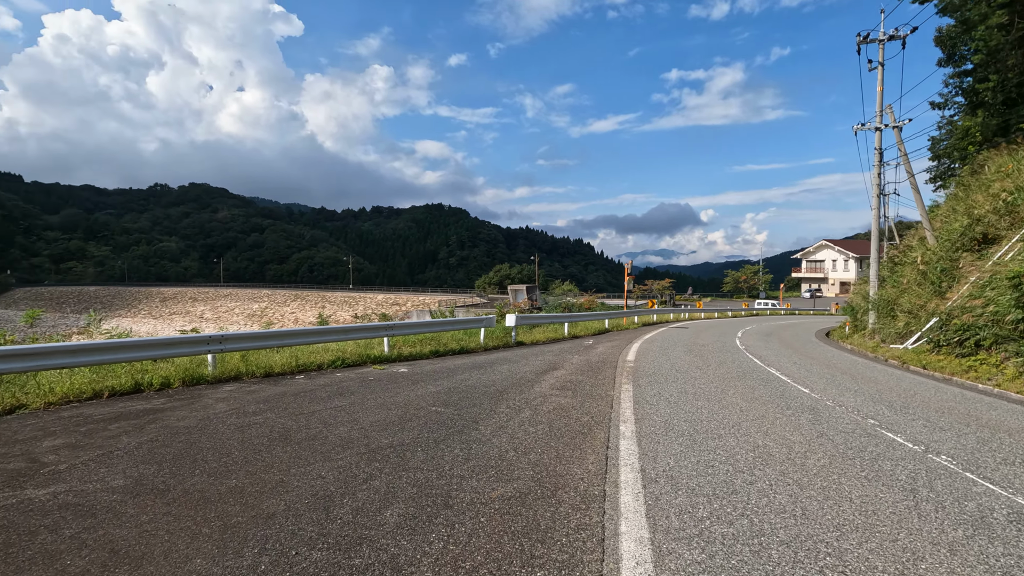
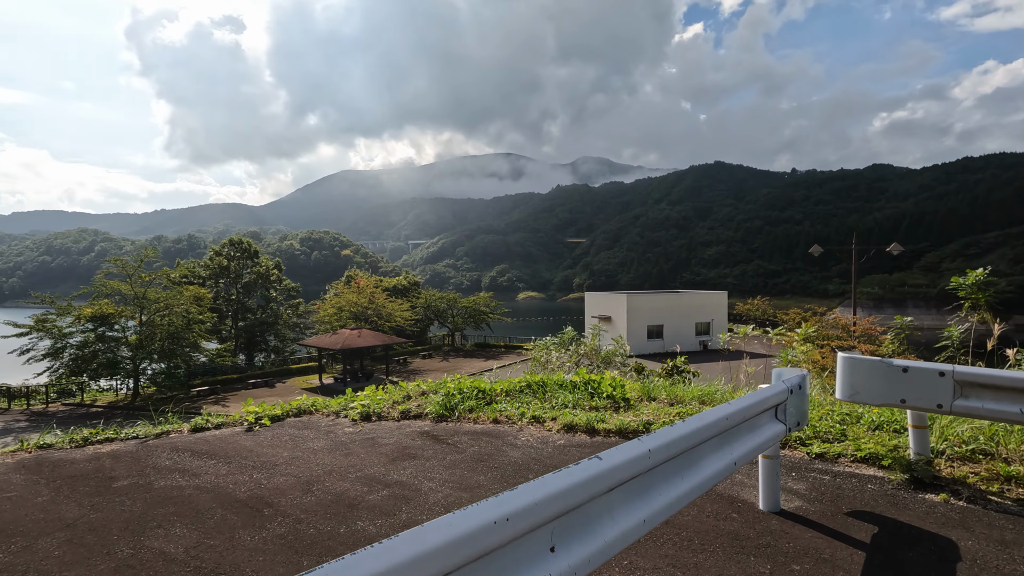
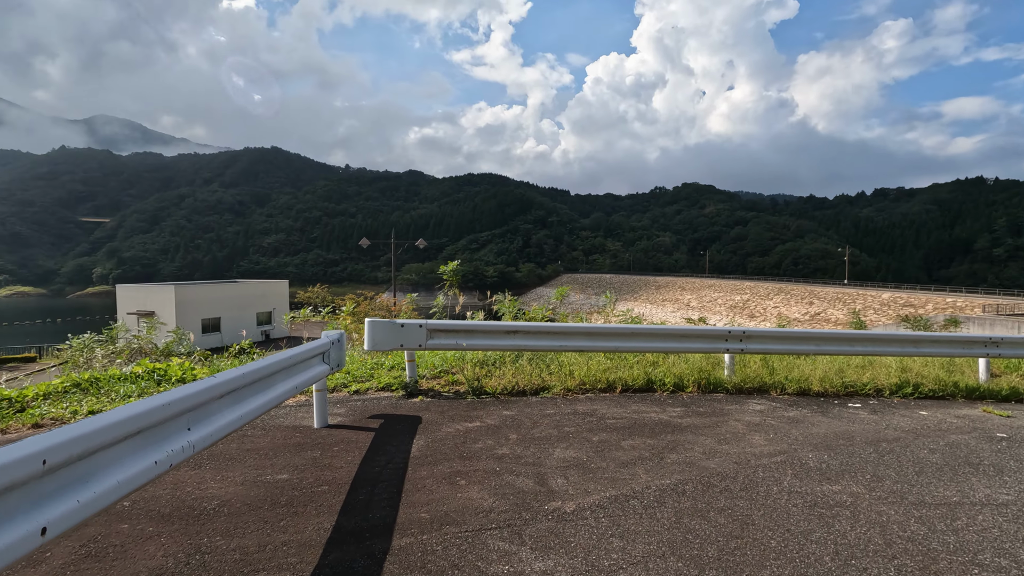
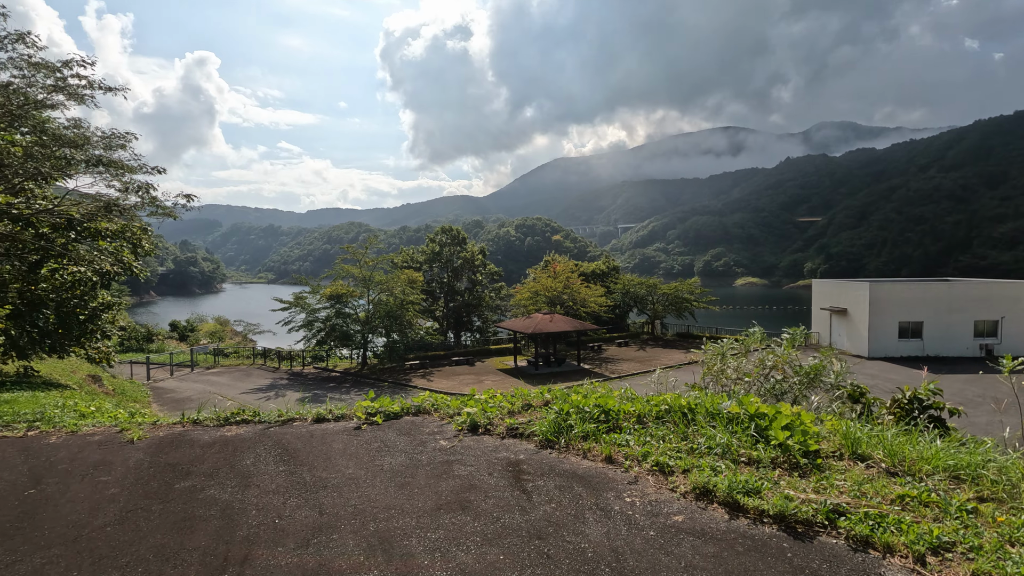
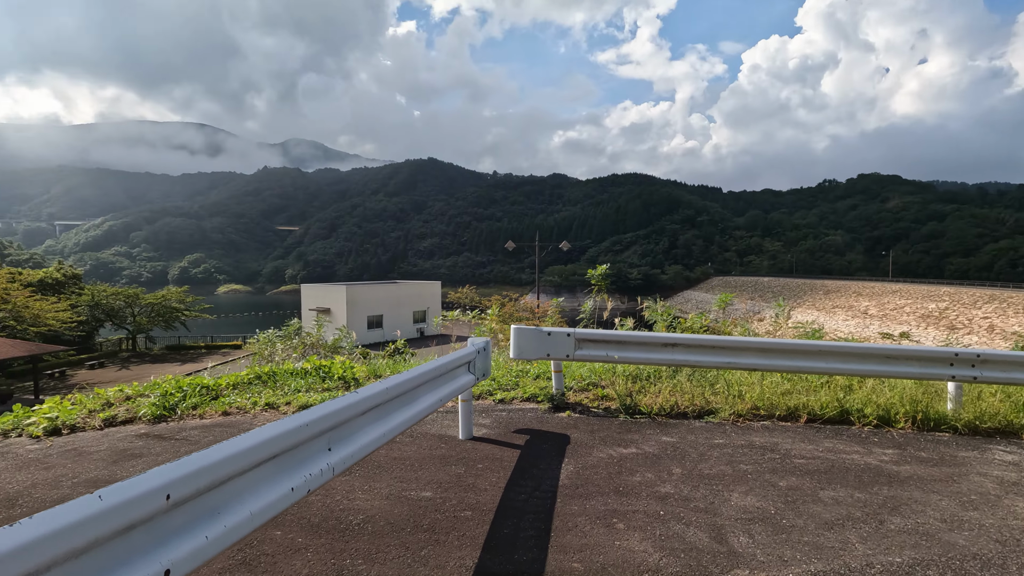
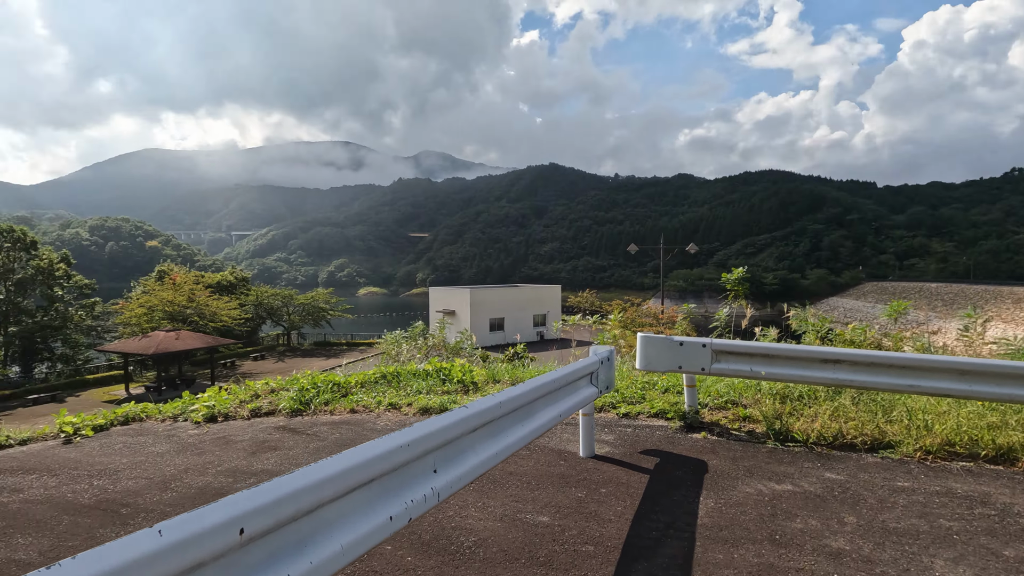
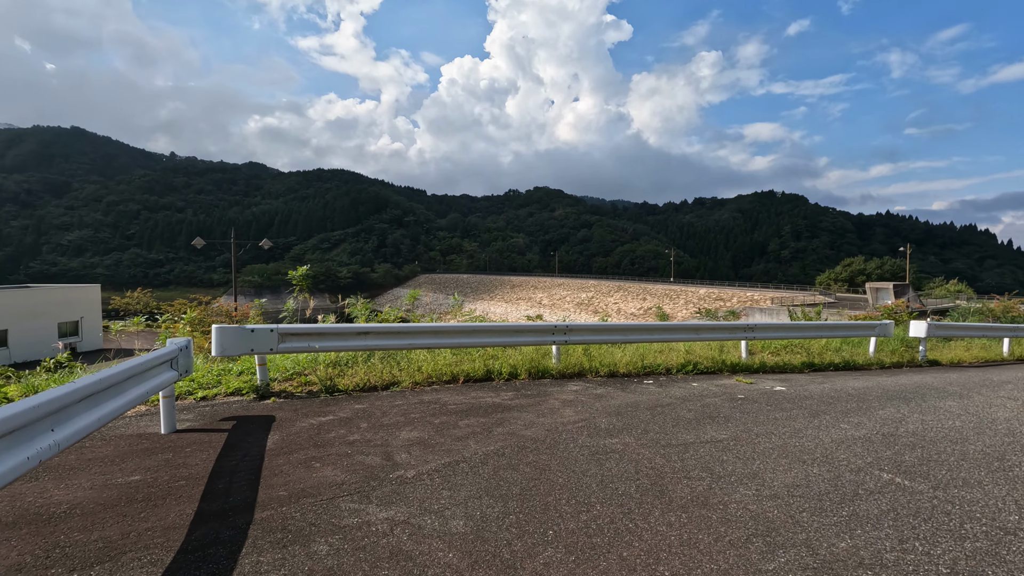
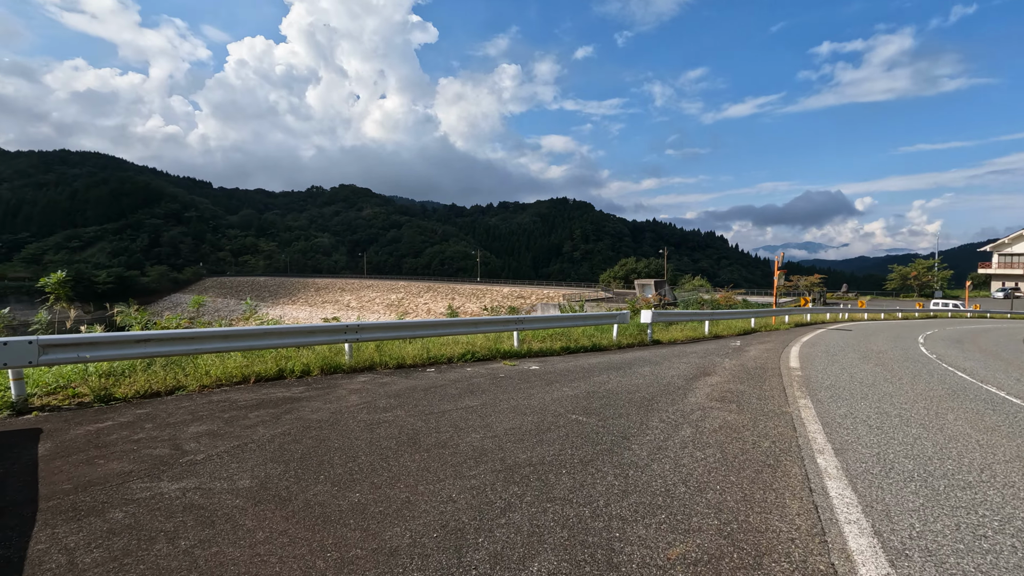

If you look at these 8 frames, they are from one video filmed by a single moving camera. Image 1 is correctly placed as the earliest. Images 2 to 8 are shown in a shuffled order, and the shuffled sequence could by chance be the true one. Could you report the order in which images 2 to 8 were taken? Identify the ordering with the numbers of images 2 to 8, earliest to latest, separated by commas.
8, 7, 3, 5, 6, 2, 4
